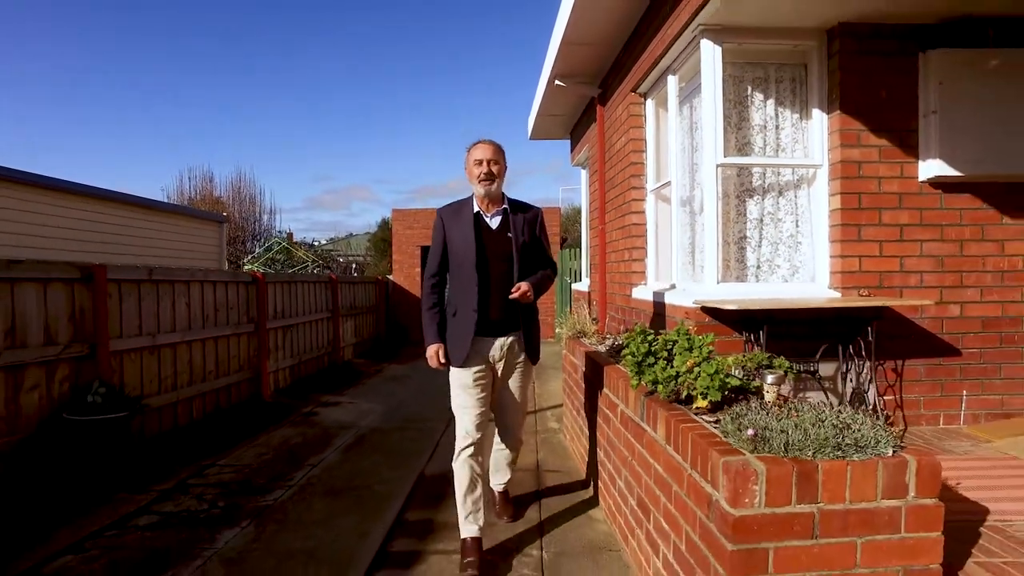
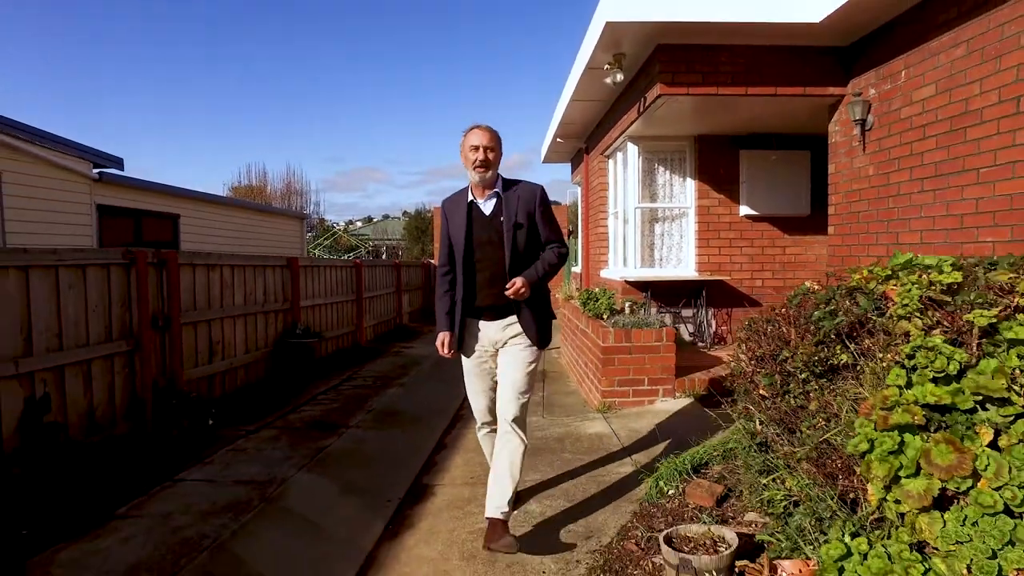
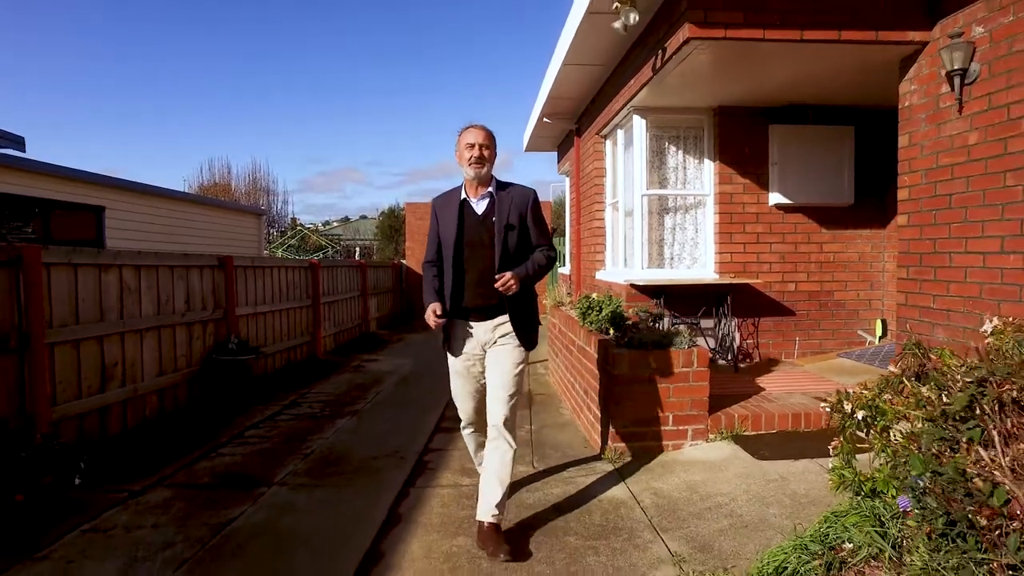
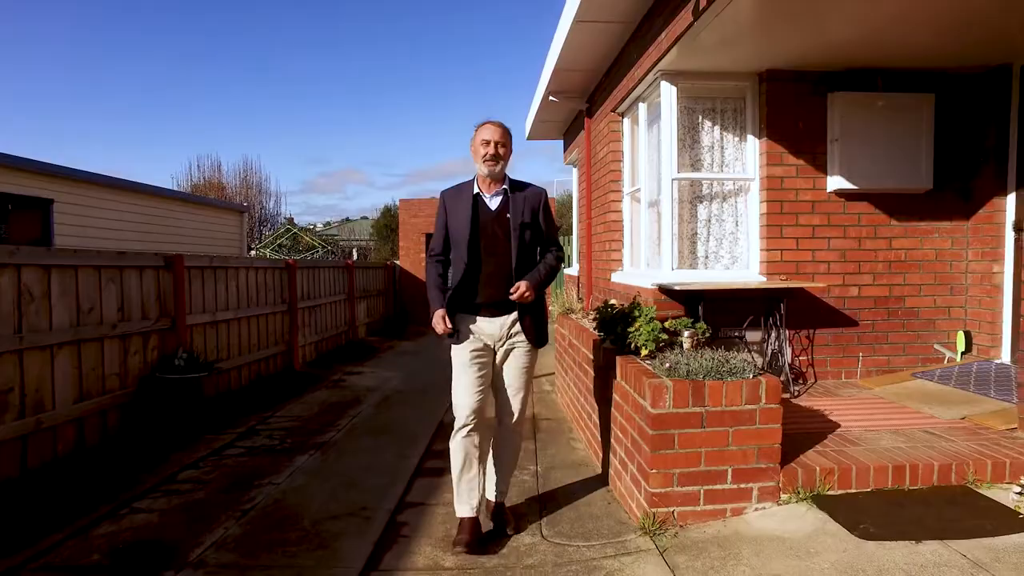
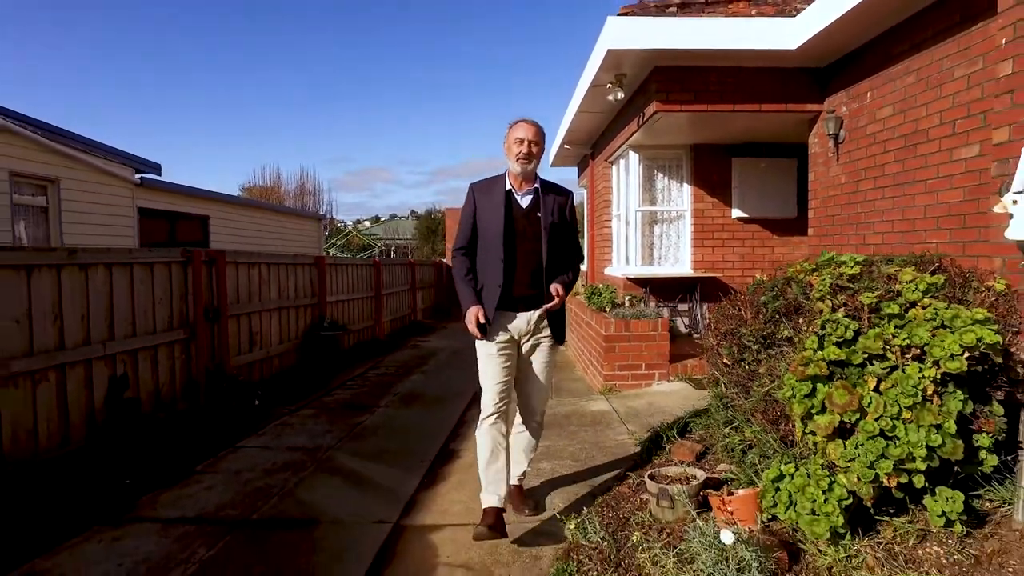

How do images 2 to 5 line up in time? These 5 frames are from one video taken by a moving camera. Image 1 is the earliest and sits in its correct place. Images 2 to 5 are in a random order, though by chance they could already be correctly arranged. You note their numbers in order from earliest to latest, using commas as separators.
4, 3, 2, 5
